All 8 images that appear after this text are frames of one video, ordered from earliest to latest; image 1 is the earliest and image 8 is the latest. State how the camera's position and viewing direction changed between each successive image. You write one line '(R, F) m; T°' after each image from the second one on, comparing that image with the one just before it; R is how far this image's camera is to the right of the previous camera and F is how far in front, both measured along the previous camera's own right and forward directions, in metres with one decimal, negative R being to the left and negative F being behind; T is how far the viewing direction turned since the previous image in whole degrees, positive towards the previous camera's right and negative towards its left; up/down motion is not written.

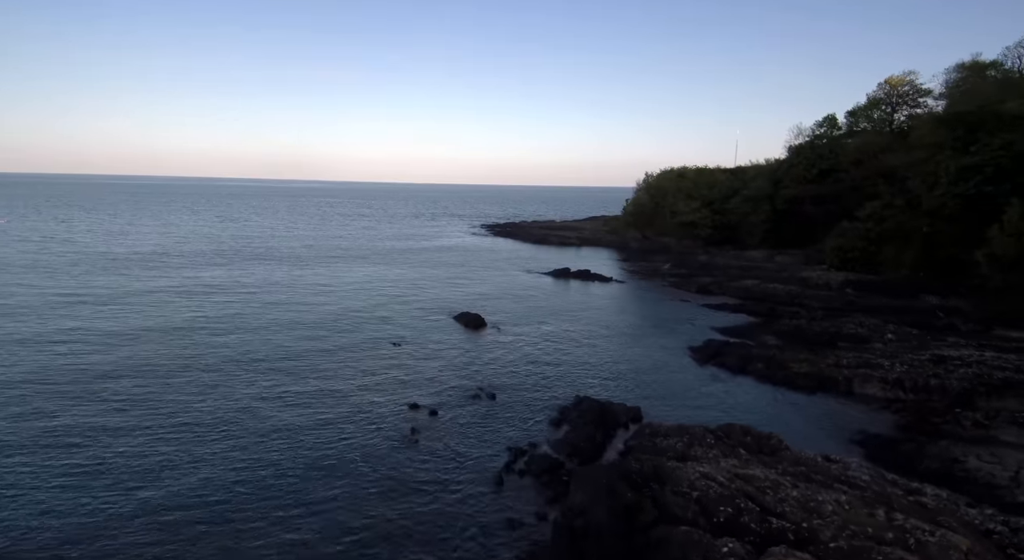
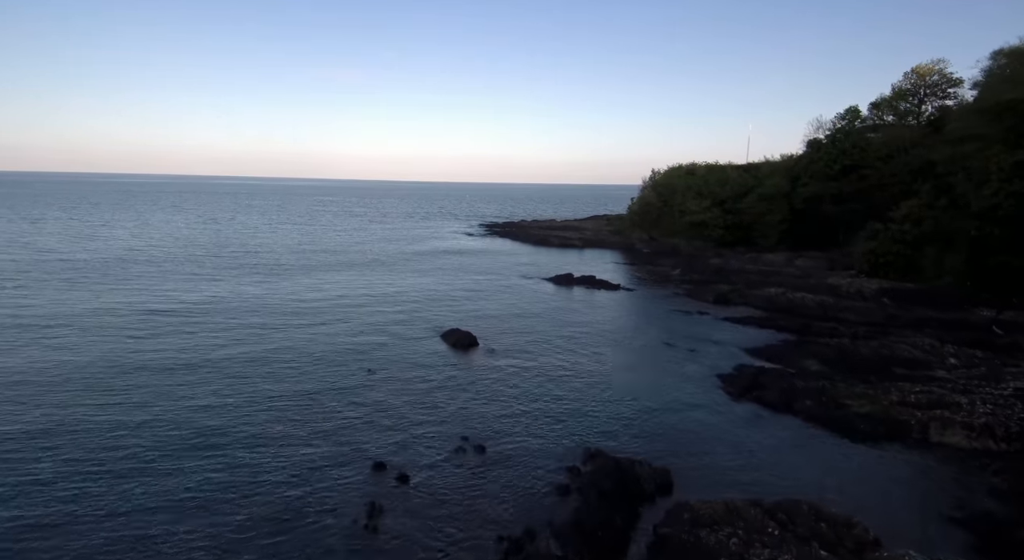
(+0.2, +4.8) m; 0°
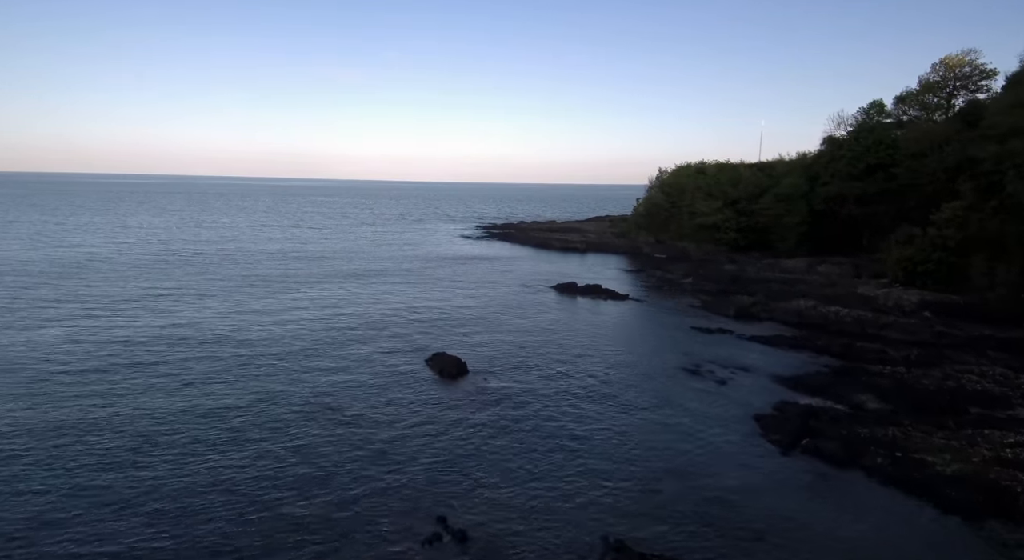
(+0.2, +4.5) m; 0°
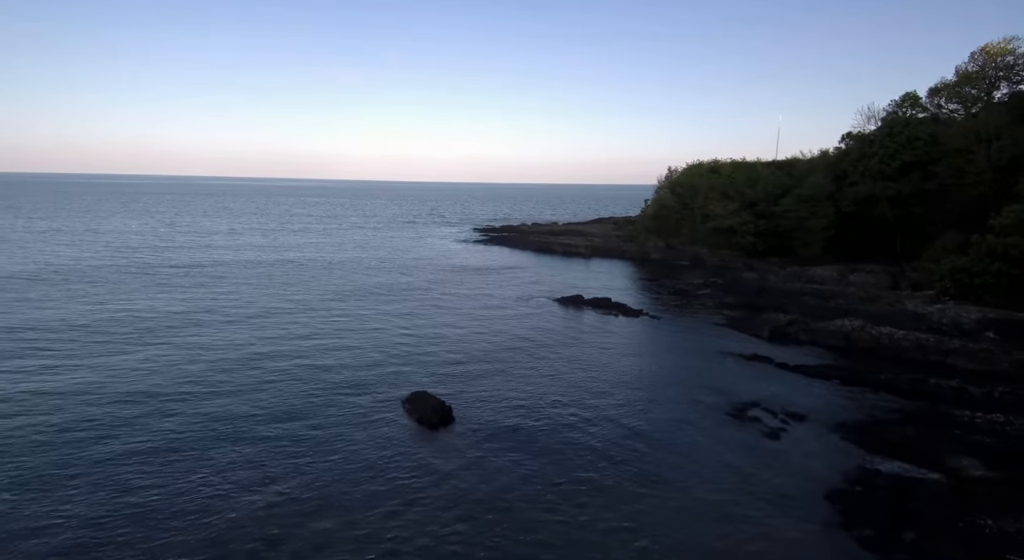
(+0.1, +5.2) m; 0°
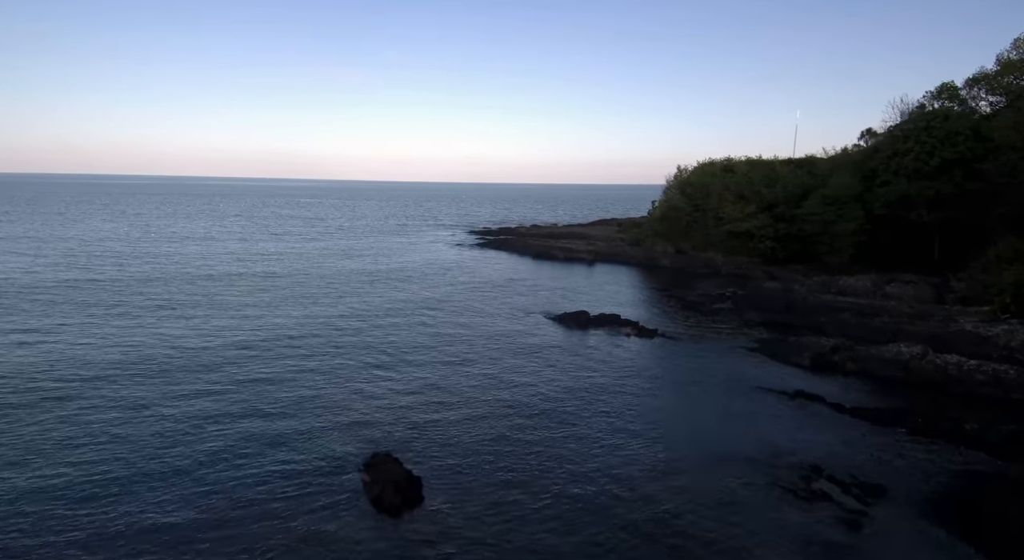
(+0.3, +5.2) m; 0°
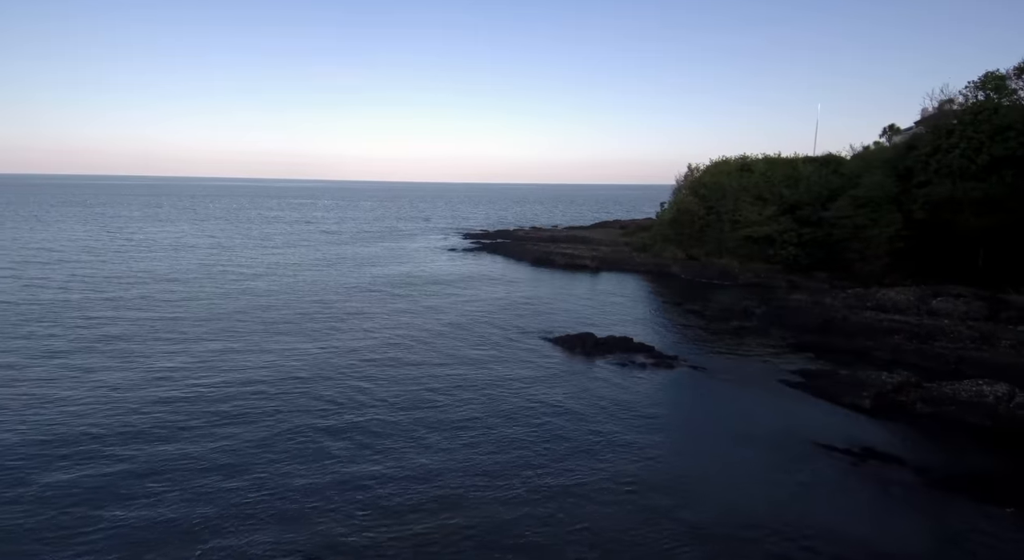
(+0.3, +5.1) m; 0°
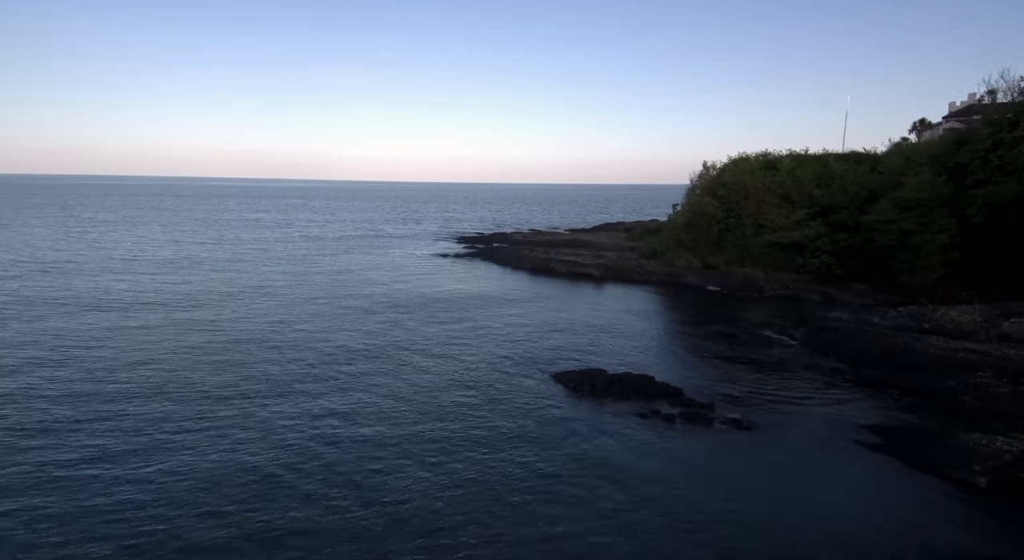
(+0.4, +6.0) m; 0°
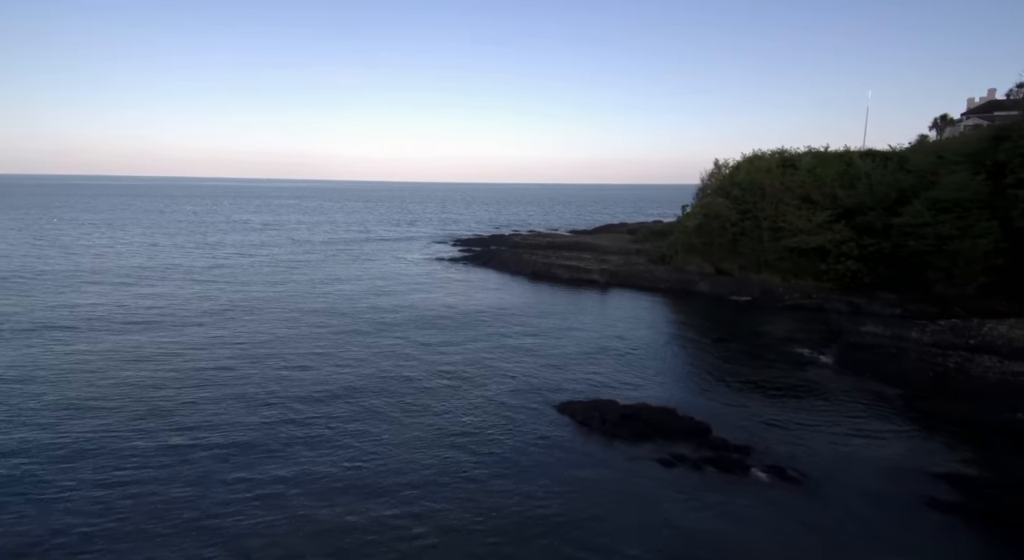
(+0.1, +3.5) m; 0°
